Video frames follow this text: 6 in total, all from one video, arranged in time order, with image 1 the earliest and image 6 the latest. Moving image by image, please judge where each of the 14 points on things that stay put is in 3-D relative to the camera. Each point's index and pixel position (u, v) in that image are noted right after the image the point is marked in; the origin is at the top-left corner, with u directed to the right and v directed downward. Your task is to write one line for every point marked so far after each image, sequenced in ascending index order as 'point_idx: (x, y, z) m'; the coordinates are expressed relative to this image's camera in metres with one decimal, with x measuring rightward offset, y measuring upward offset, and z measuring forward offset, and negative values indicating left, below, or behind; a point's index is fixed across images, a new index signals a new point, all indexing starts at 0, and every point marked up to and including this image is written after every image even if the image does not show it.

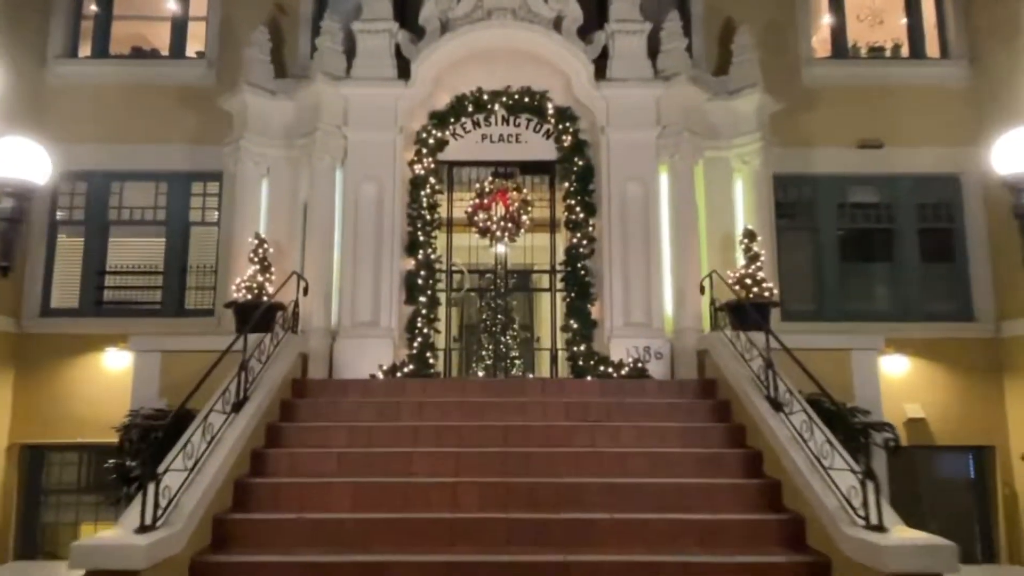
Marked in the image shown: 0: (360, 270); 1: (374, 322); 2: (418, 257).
0: (-1.7, +0.2, +8.2) m
1: (-1.6, -0.4, +8.1) m
2: (-1.1, +0.4, +8.5) m
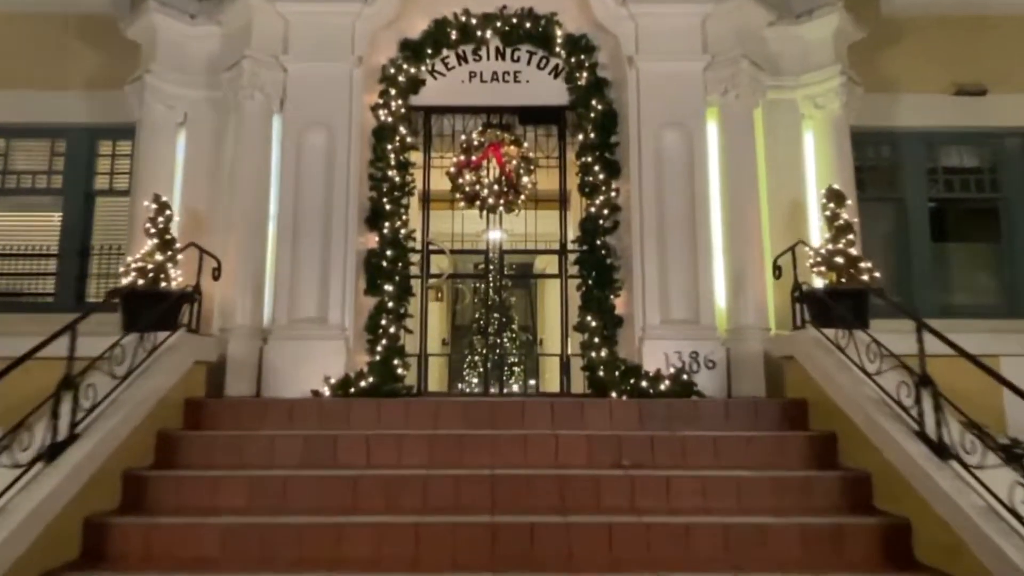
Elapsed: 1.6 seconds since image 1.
0: (-1.8, +0.3, +6.0) m
1: (-1.6, -0.3, +5.9) m
2: (-1.1, +0.5, +6.3) m
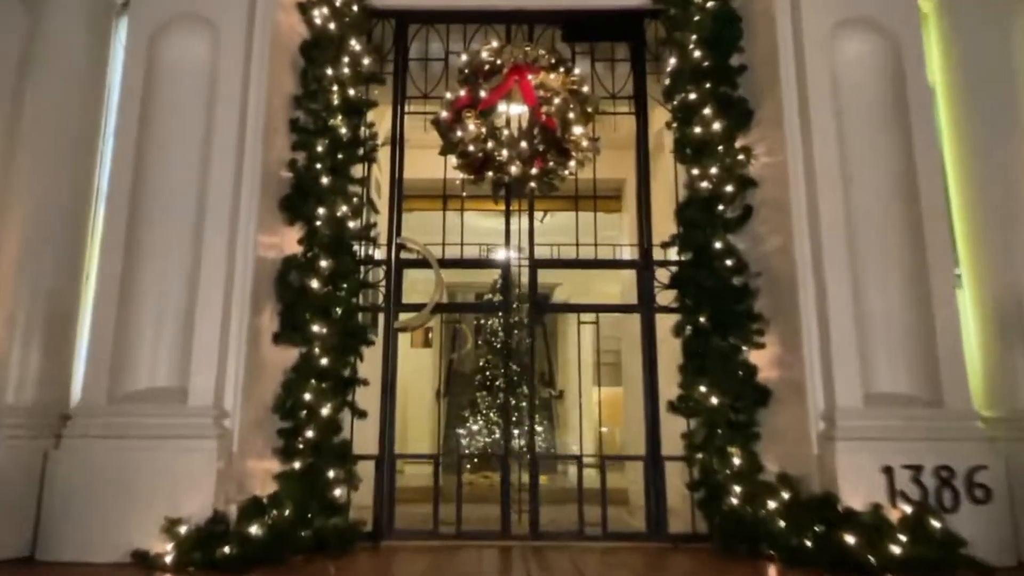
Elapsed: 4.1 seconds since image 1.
0: (-1.6, +0.1, +3.1) m
1: (-1.4, -0.5, +3.0) m
2: (-0.9, +0.3, +3.4) m
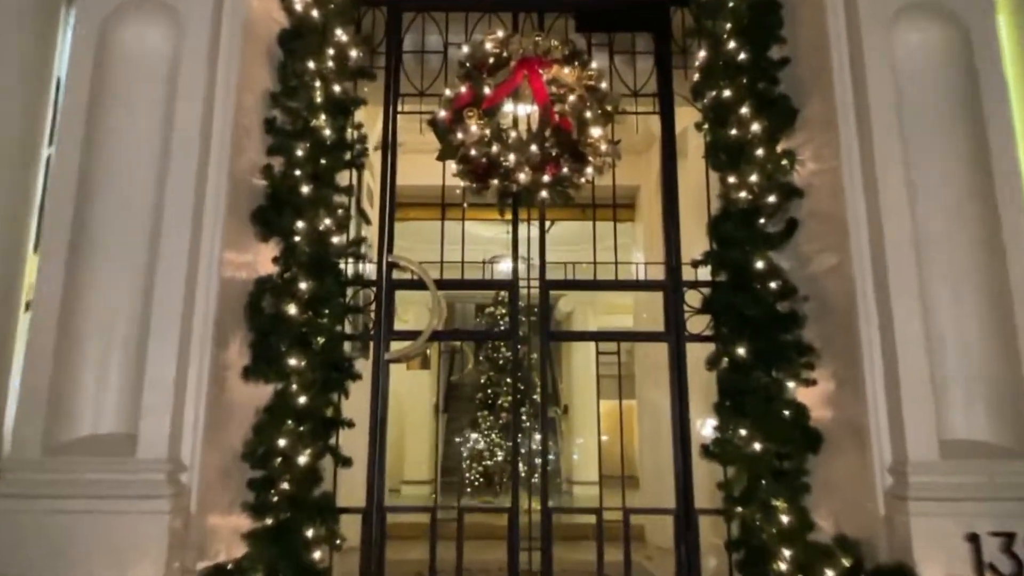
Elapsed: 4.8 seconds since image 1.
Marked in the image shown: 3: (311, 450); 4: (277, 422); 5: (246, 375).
0: (-1.5, 0.0, +2.6) m
1: (-1.4, -0.6, +2.5) m
2: (-0.9, +0.2, +2.9) m
3: (-0.8, -0.6, +2.8) m
4: (-0.9, -0.5, +2.8) m
5: (-1.0, -0.3, +2.8) m
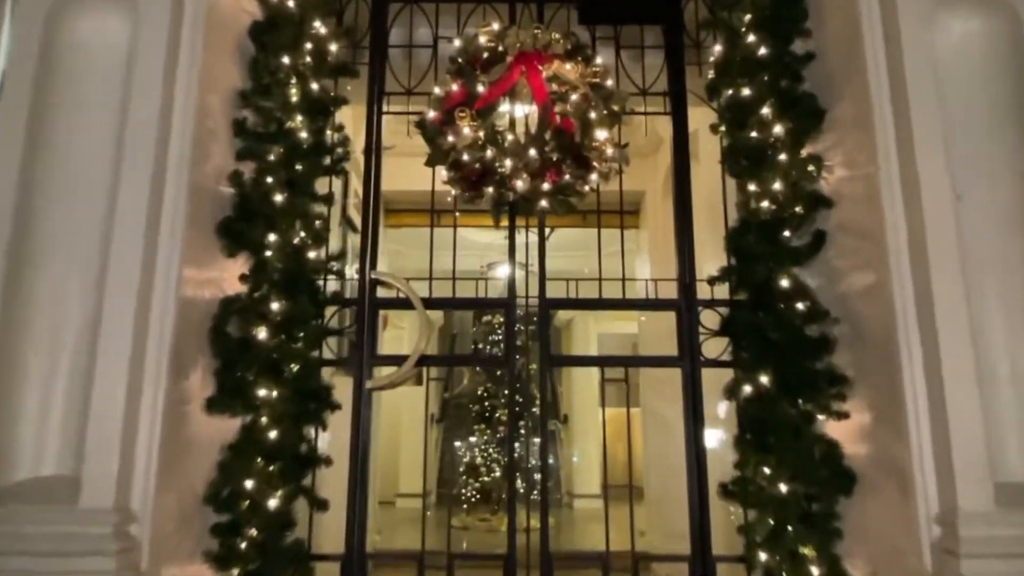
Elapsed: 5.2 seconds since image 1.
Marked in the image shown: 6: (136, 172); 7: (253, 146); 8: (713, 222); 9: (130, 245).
0: (-1.5, 0.0, +2.3) m
1: (-1.4, -0.6, +2.2) m
2: (-0.9, +0.1, +2.6) m
3: (-0.8, -0.7, +2.5) m
4: (-0.9, -0.6, +2.4) m
5: (-1.0, -0.4, +2.5) m
6: (-1.2, +0.4, +2.4) m
7: (-1.0, +0.5, +2.7) m
8: (+0.9, +0.3, +3.3) m
9: (-1.2, +0.1, +2.4) m
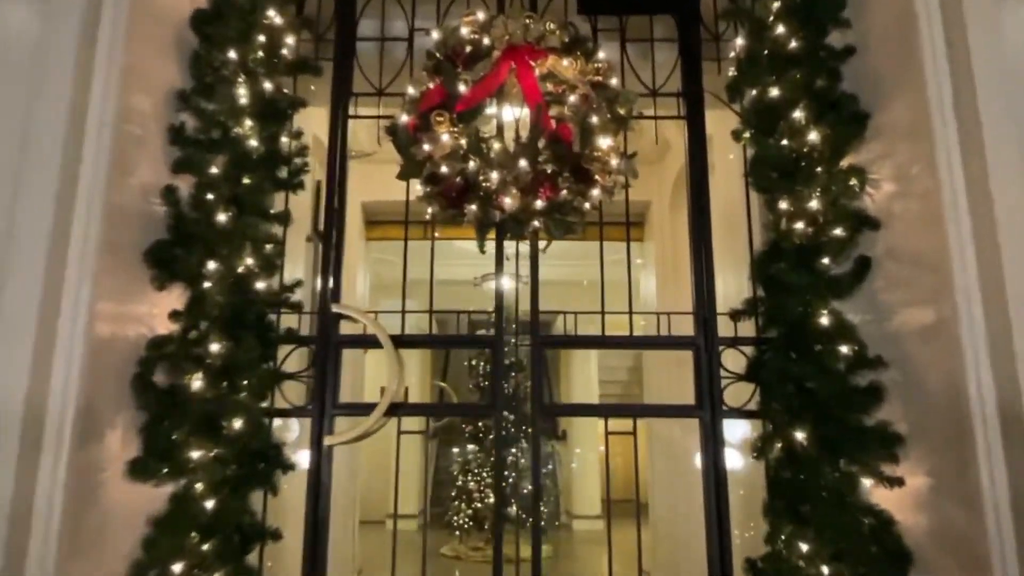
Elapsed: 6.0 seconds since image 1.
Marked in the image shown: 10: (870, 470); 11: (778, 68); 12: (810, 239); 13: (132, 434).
0: (-1.6, -0.1, +1.9) m
1: (-1.4, -0.7, +1.8) m
2: (-0.9, 0.0, +2.2) m
3: (-0.8, -0.8, +2.1) m
4: (-1.0, -0.7, +2.0) m
5: (-1.1, -0.5, +2.1) m
6: (-1.3, +0.3, +2.0) m
7: (-1.0, +0.4, +2.3) m
8: (+0.8, +0.2, +2.9) m
9: (-1.3, 0.0, +1.9) m
10: (+1.0, -0.5, +2.1) m
11: (+0.9, +0.7, +2.4) m
12: (+0.9, +0.2, +2.2) m
13: (-1.1, -0.4, +2.1) m
